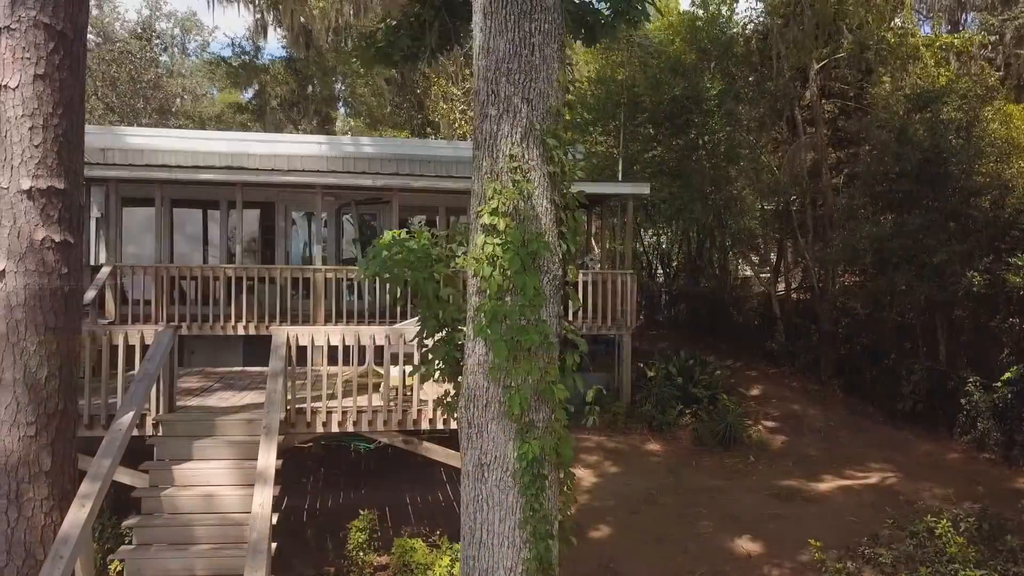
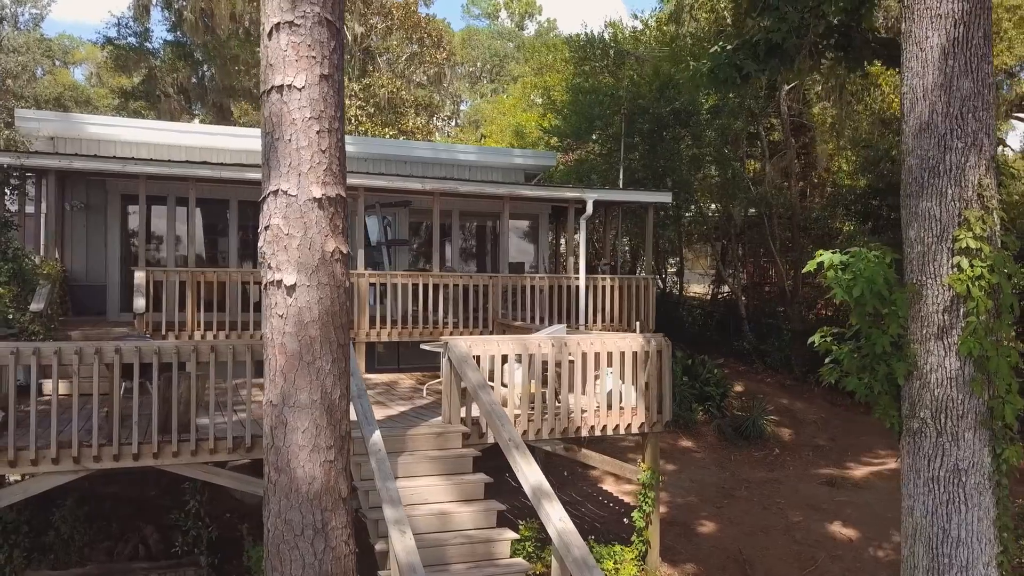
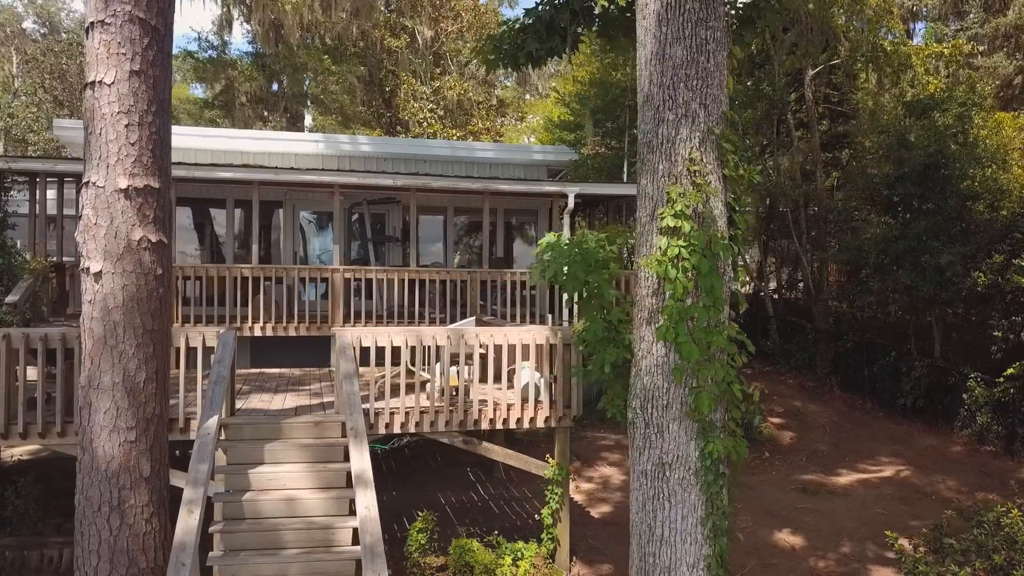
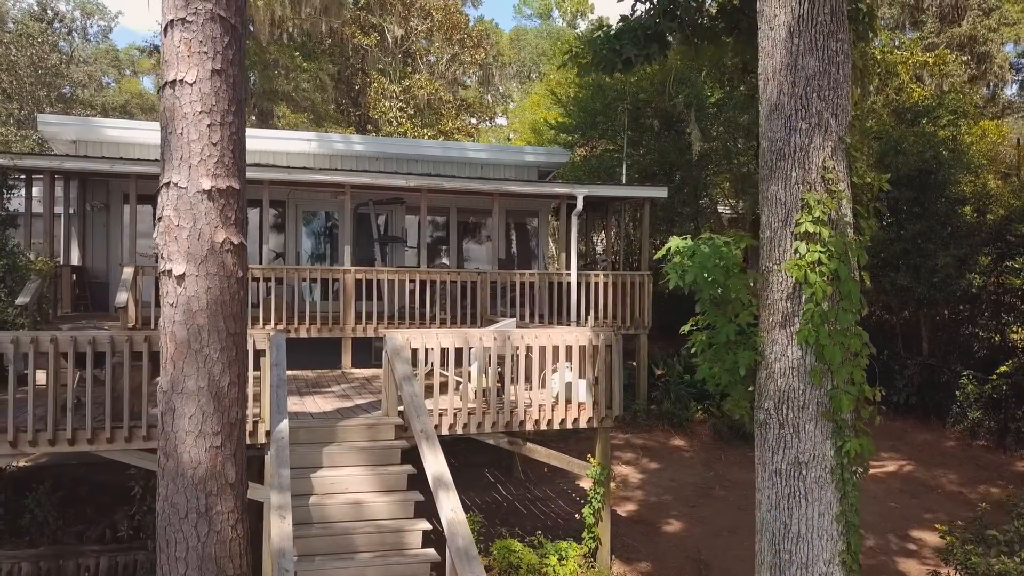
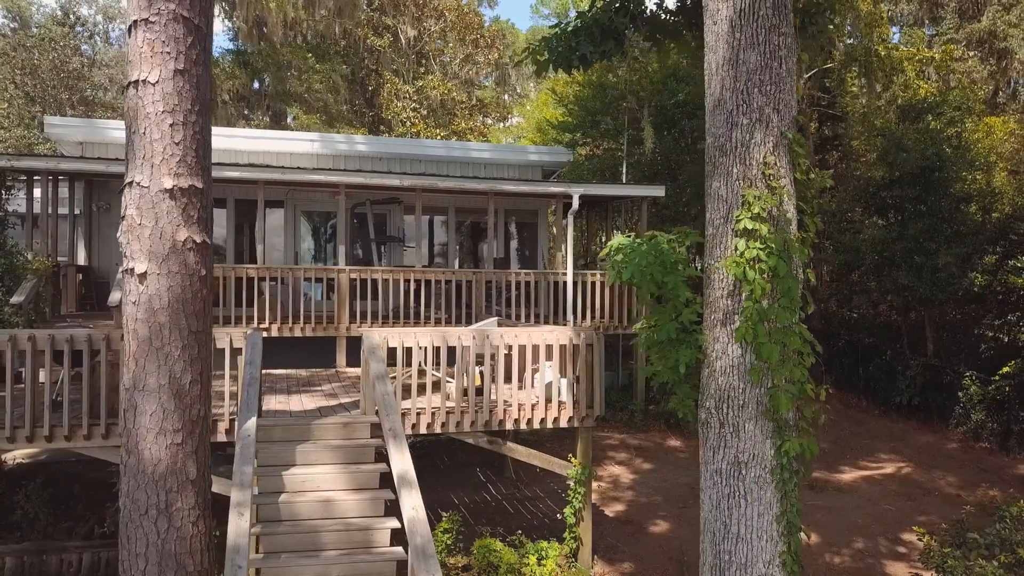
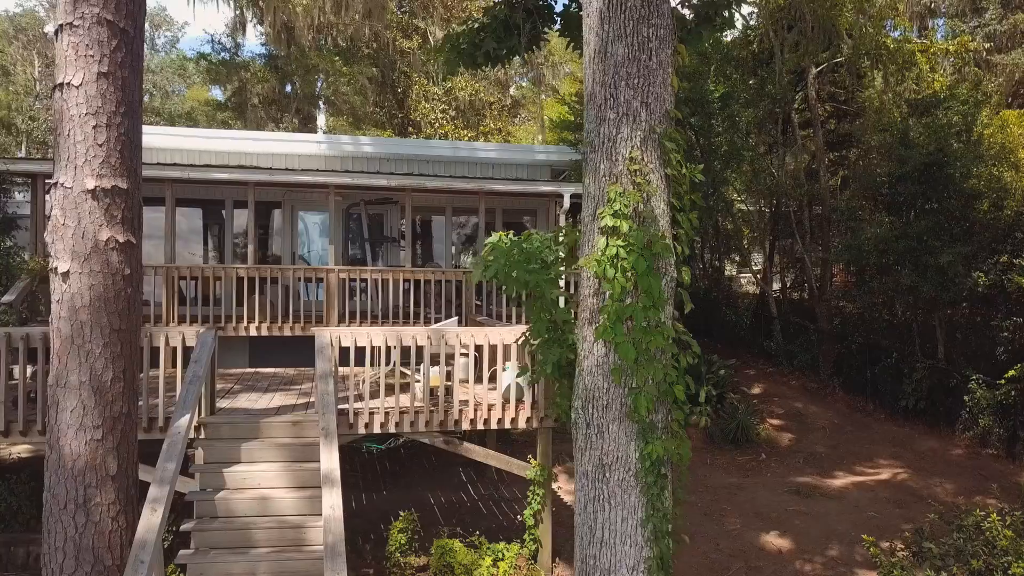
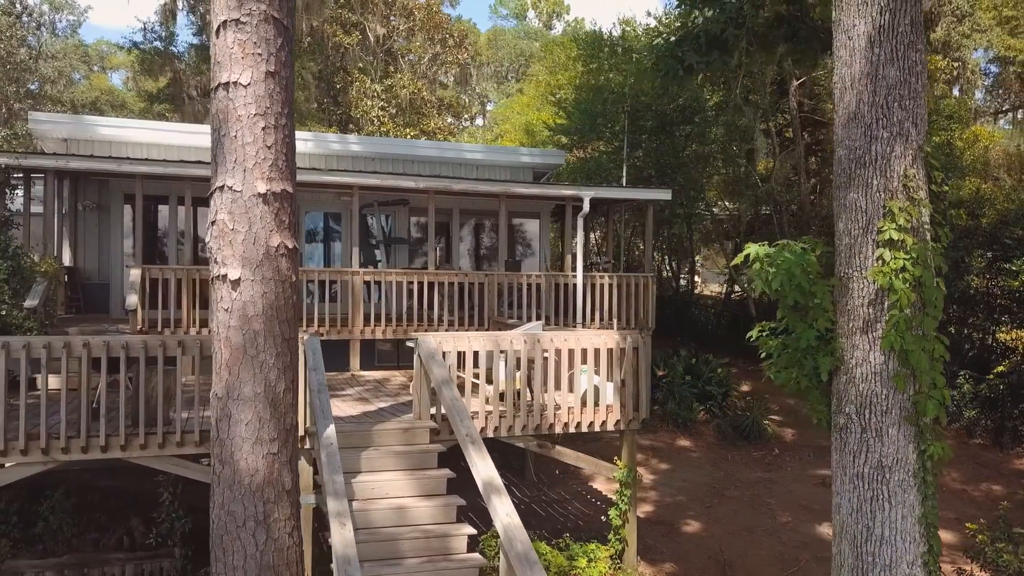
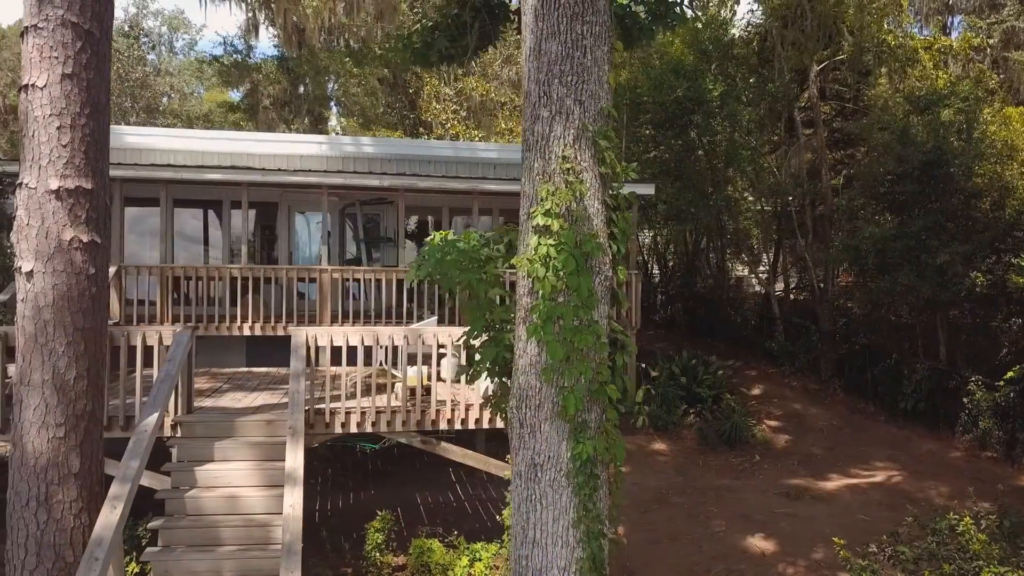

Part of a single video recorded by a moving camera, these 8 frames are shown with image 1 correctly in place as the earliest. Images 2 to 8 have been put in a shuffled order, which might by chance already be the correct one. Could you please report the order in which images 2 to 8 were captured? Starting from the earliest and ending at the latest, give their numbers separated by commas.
8, 6, 3, 5, 4, 7, 2
